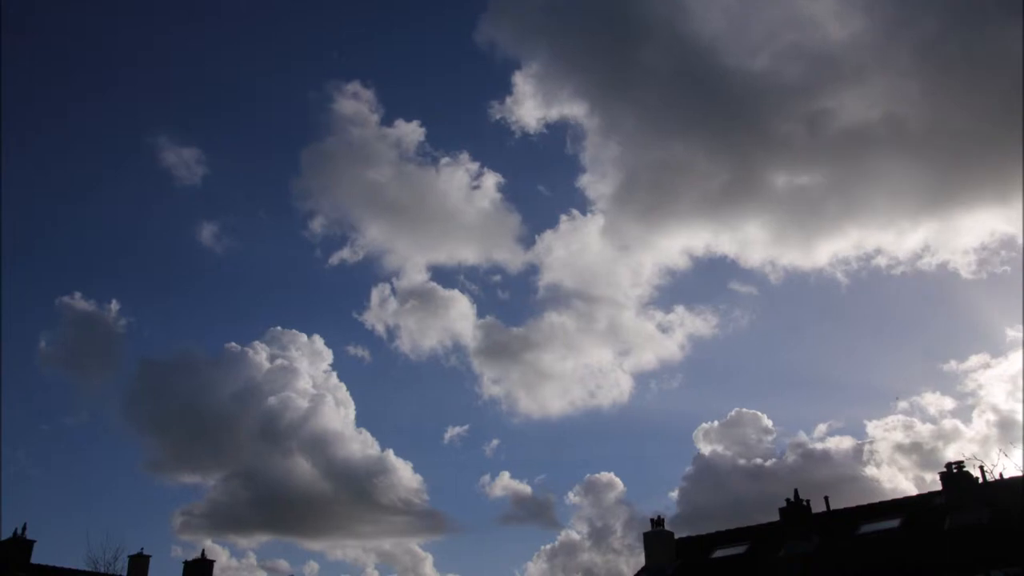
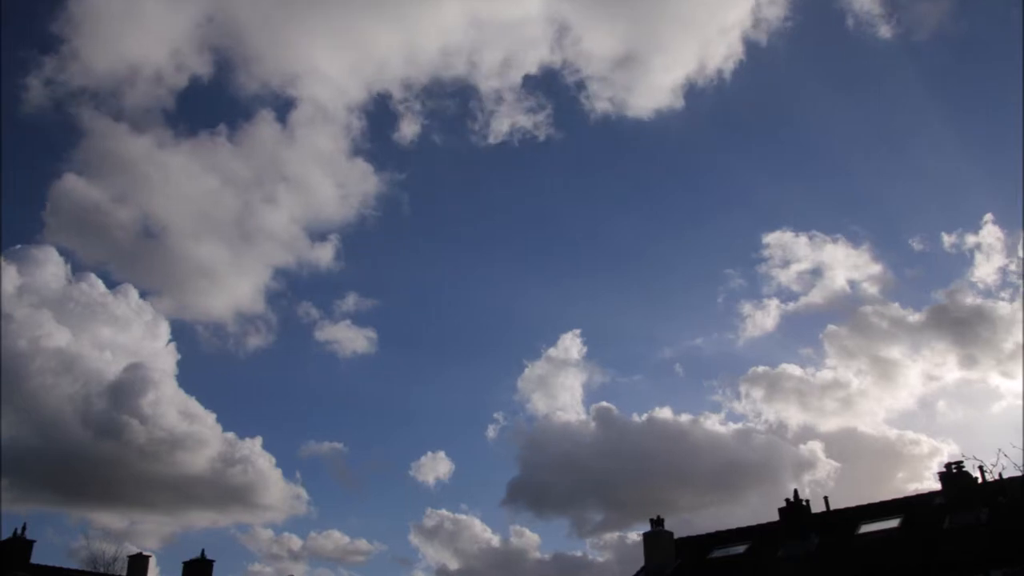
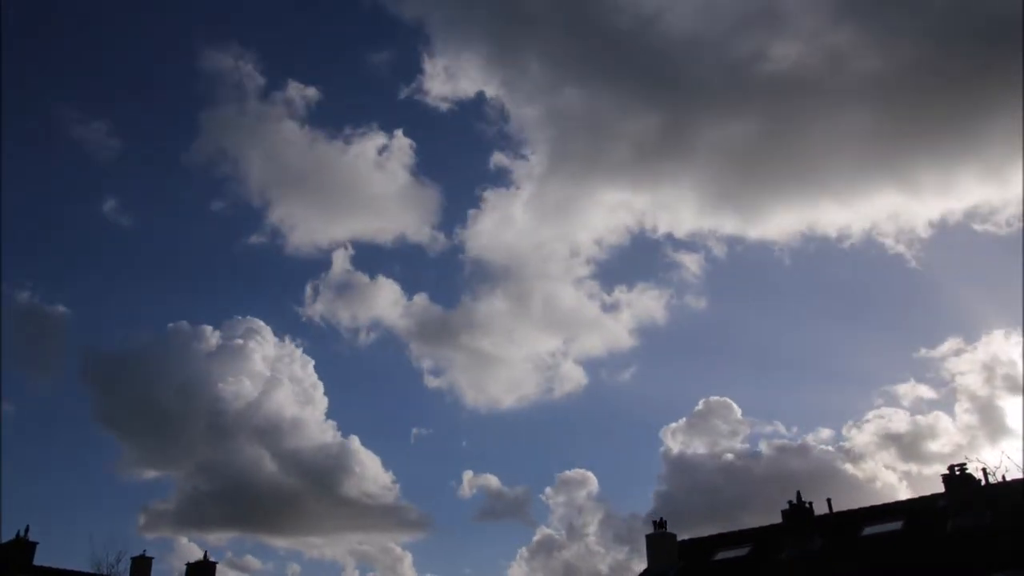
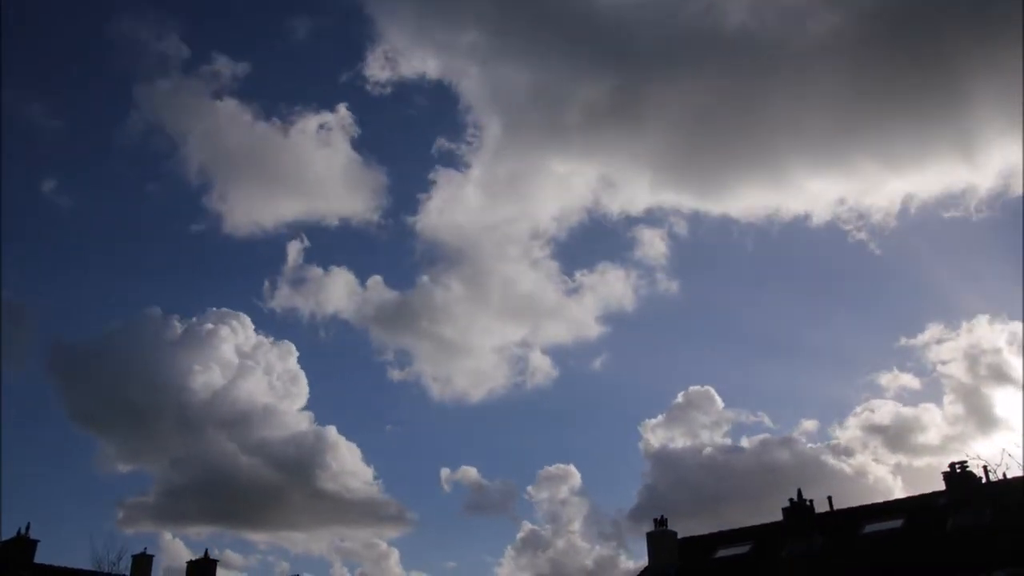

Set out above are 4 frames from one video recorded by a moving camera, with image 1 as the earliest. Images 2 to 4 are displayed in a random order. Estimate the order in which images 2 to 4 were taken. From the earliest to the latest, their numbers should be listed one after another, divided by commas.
3, 4, 2
